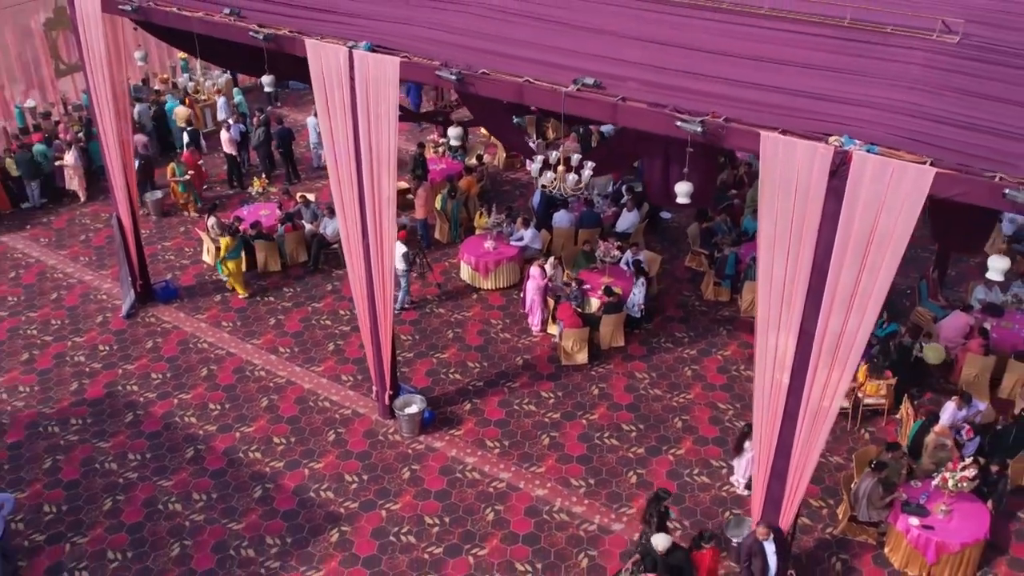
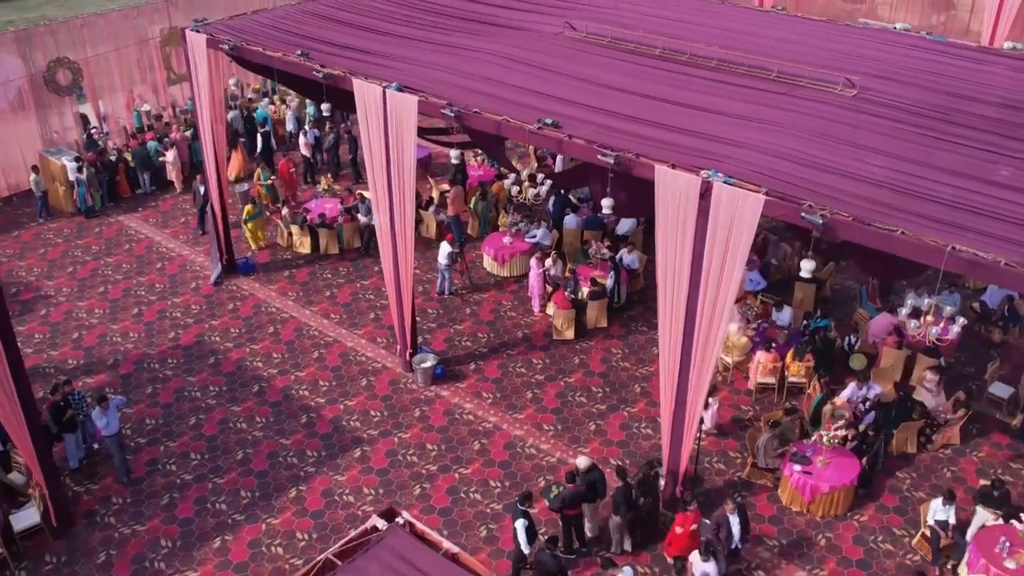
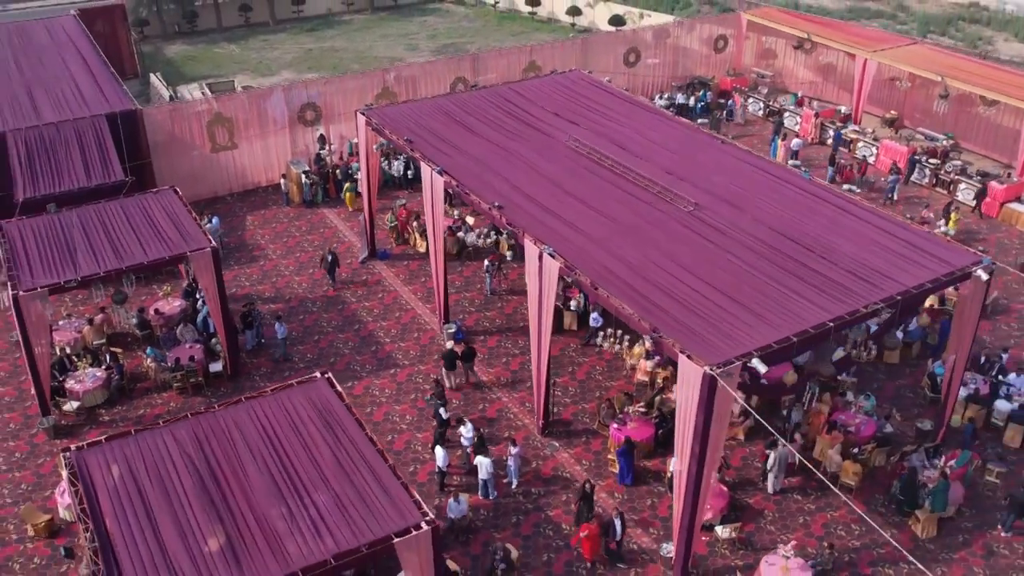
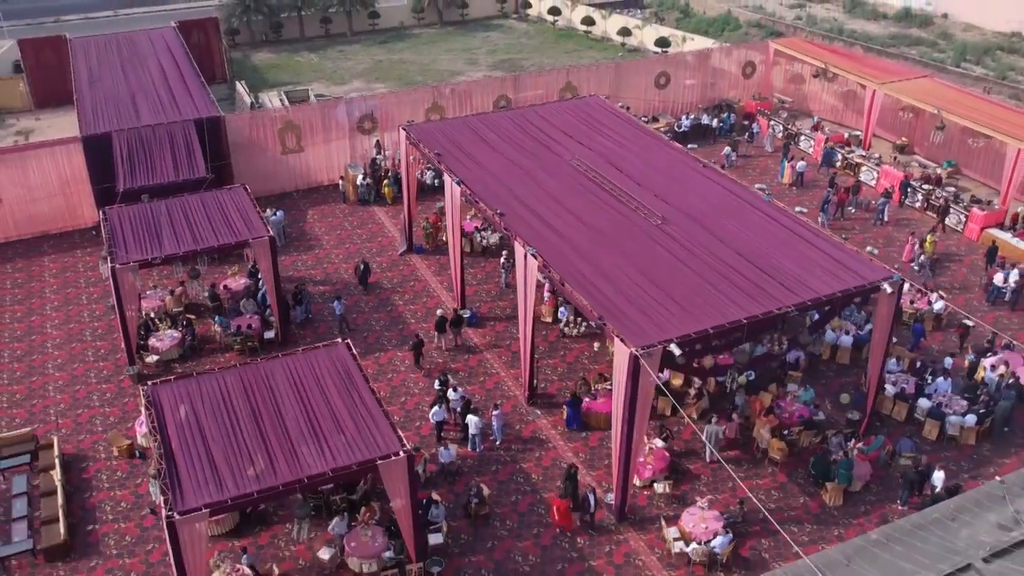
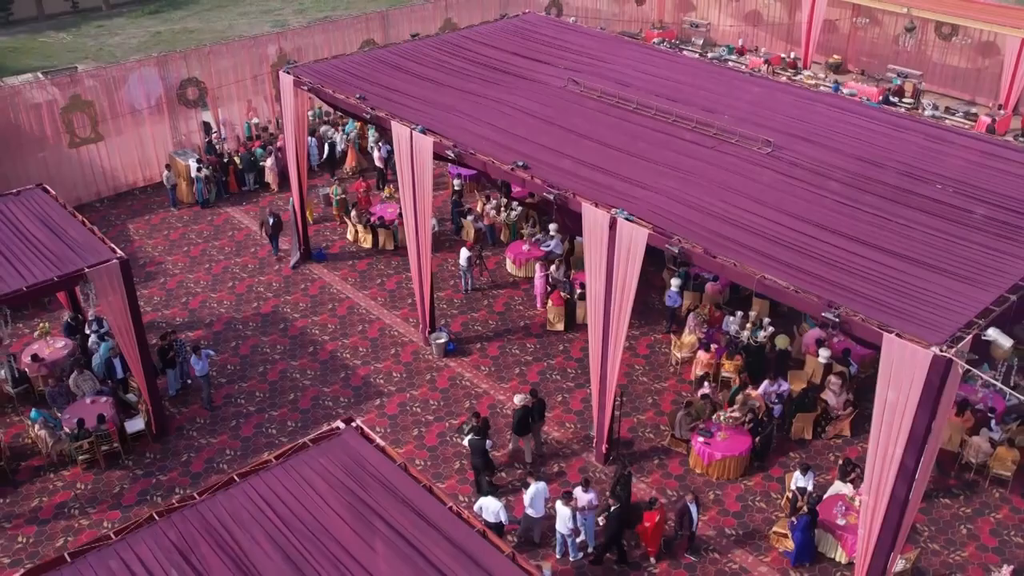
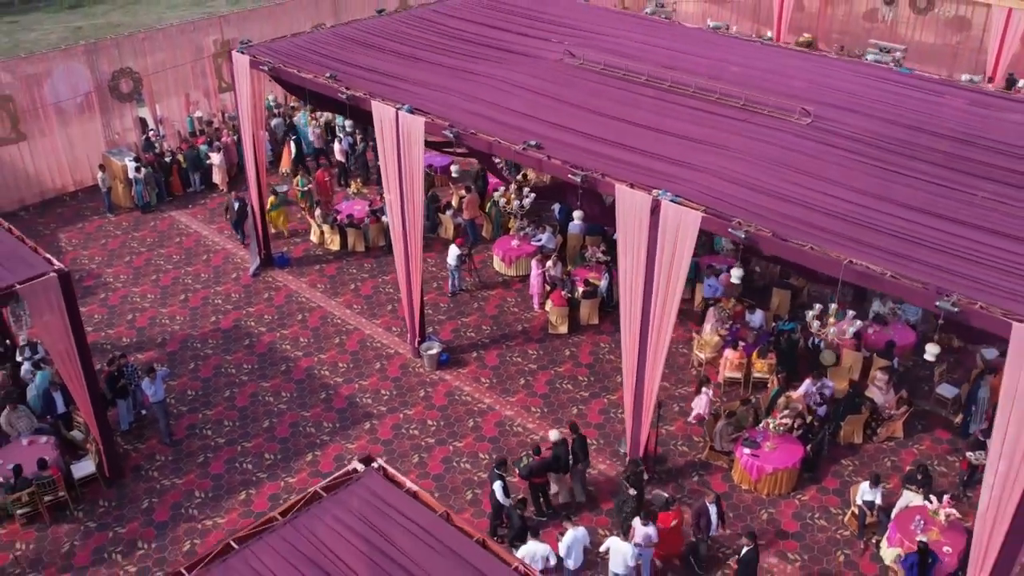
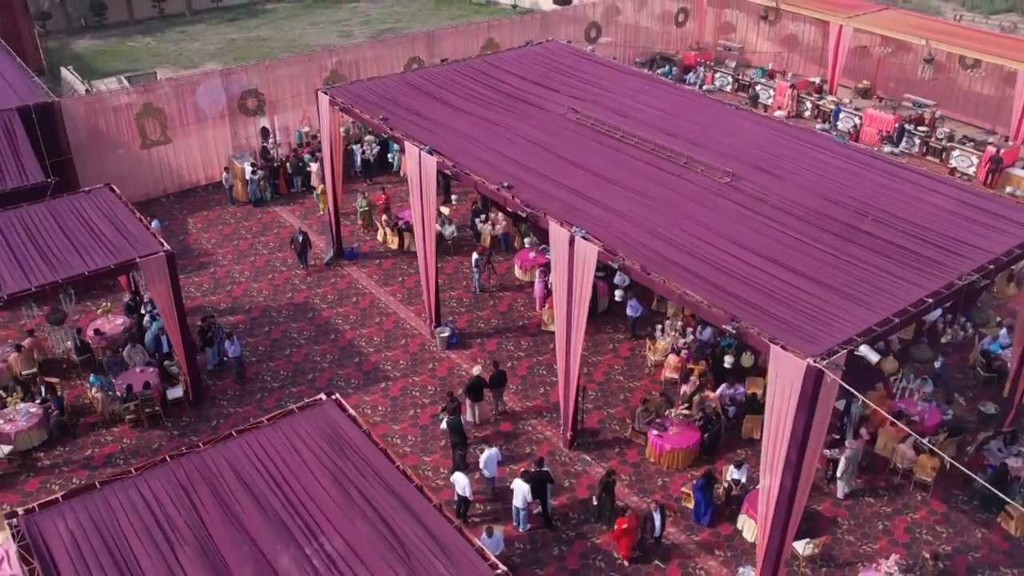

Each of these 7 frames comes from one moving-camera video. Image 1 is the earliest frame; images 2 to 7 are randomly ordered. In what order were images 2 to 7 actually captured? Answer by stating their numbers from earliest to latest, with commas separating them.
2, 6, 5, 7, 3, 4
